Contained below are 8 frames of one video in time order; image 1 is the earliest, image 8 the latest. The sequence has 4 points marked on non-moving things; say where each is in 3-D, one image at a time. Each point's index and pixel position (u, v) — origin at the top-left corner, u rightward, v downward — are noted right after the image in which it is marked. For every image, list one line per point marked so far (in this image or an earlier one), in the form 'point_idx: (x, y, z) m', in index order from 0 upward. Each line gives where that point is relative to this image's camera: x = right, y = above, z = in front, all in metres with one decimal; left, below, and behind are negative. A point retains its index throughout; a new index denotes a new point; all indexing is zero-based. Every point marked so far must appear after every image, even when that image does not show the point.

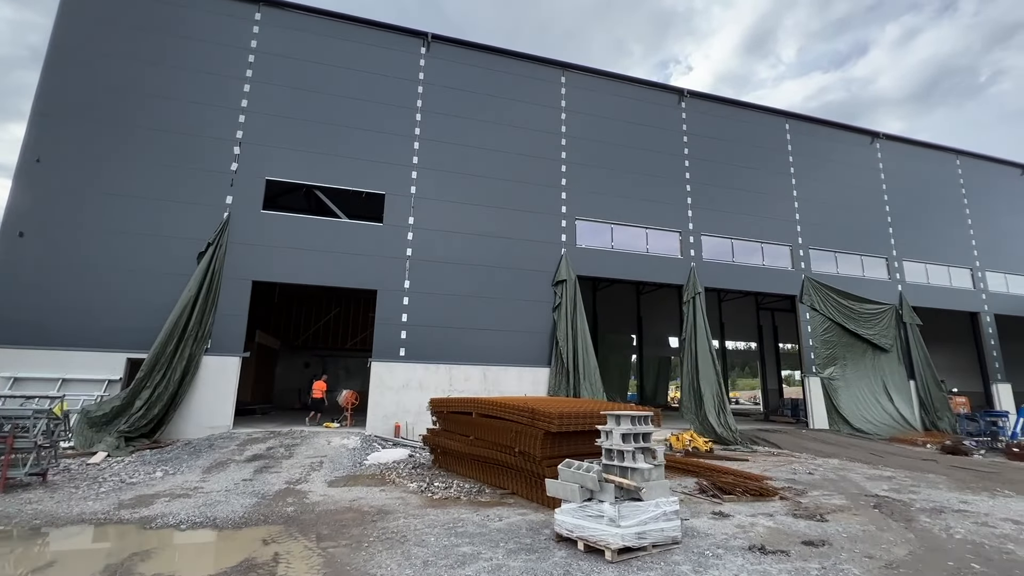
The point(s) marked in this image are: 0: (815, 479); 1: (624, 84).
0: (+4.7, -3.0, +7.3) m
1: (+3.5, +6.4, +14.9) m
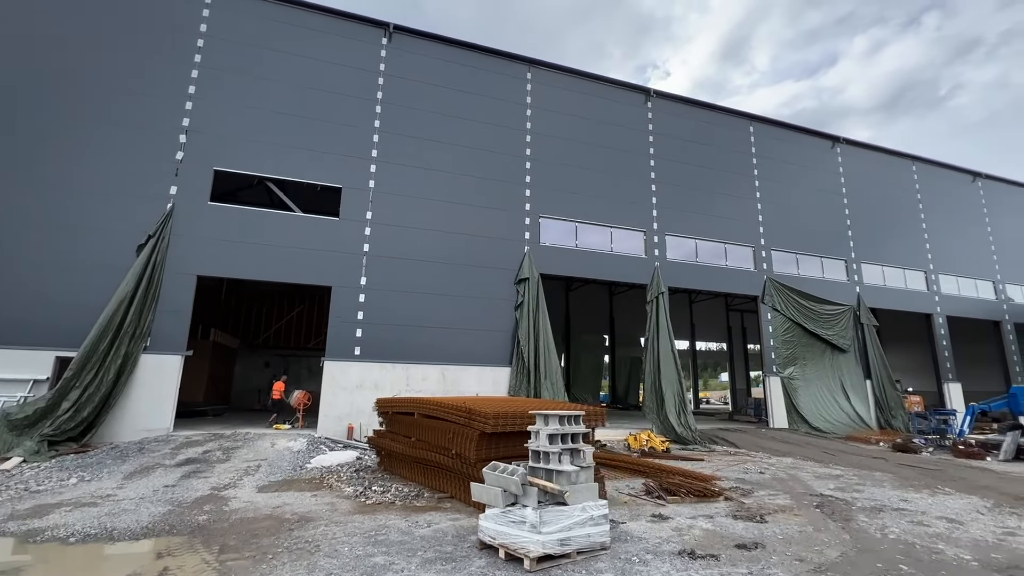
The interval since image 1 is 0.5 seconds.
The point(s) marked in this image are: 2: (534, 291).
0: (+3.9, -2.9, +7.3) m
1: (+2.5, +6.5, +14.8) m
2: (+0.6, -0.1, +12.8) m
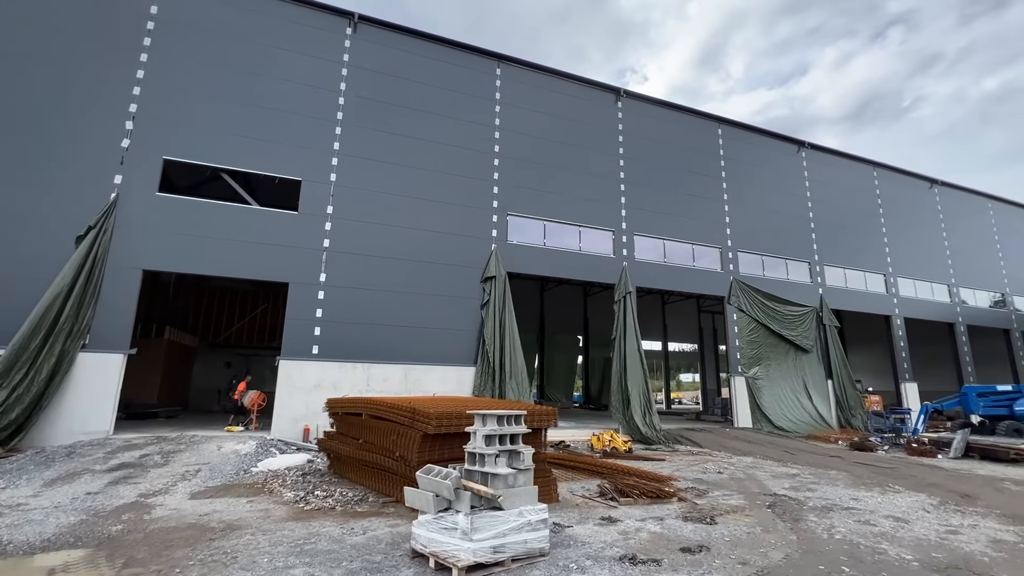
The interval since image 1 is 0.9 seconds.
0: (+3.2, -2.9, +7.2) m
1: (+1.5, +6.5, +14.7) m
2: (-0.3, 0.0, +12.7) m
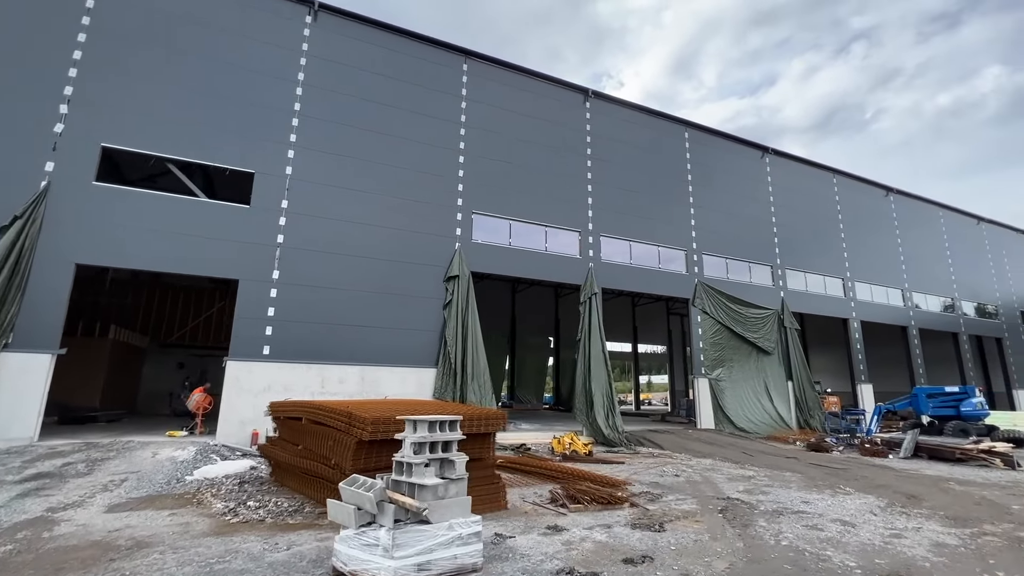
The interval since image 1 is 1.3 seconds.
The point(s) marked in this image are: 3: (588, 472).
0: (+2.5, -2.9, +7.1) m
1: (+0.5, +6.5, +14.6) m
2: (-1.3, 0.0, +12.4) m
3: (+1.2, -3.0, +7.7) m
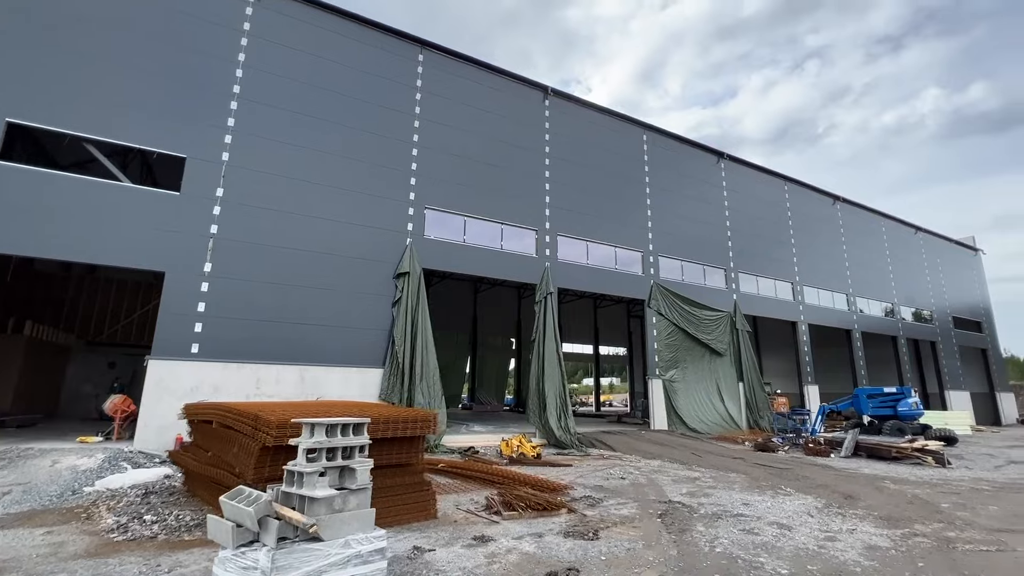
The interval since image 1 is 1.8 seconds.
0: (+1.6, -2.9, +7.0) m
1: (-0.7, +6.5, +14.3) m
2: (-2.5, 0.0, +11.9) m
3: (+0.3, -2.9, +7.4) m
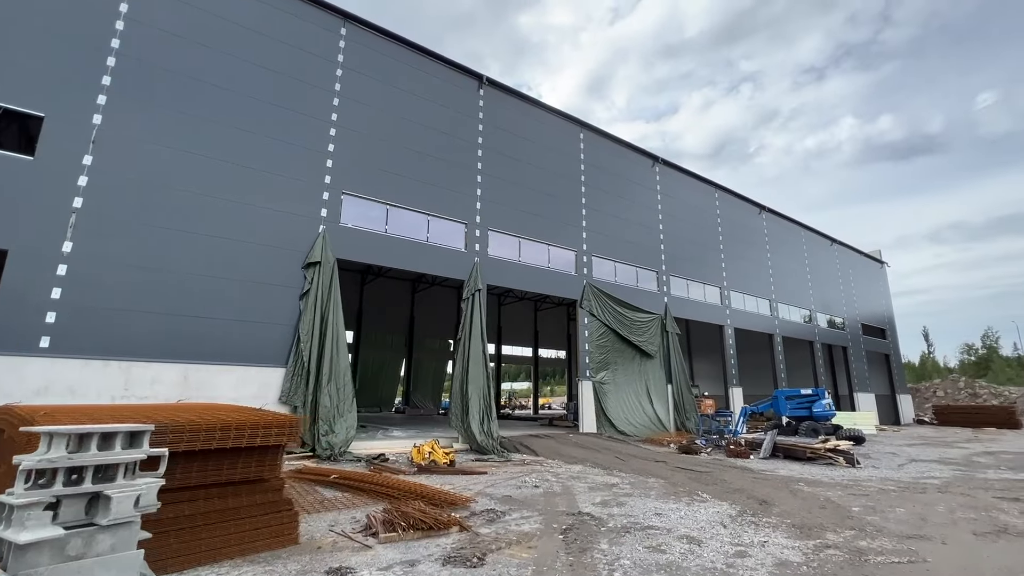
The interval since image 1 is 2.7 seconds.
0: (+0.3, -2.8, +6.4) m
1: (-2.7, +6.6, +13.4) m
2: (-4.3, +0.2, +10.9) m
3: (-1.1, -2.8, +6.6) m
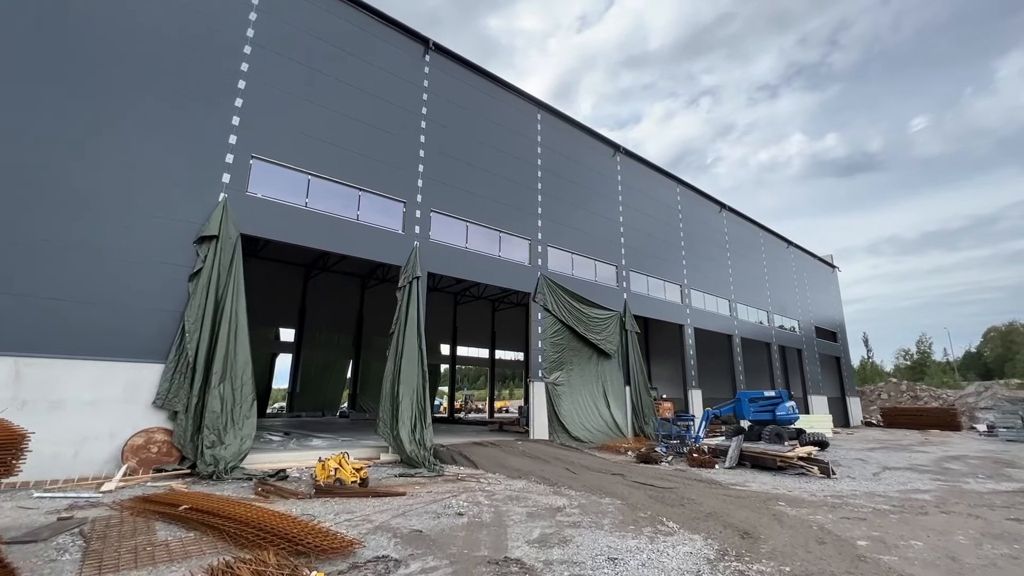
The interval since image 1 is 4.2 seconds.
0: (-0.6, -2.4, +4.8) m
1: (-4.0, +7.0, +11.7) m
2: (-5.5, +0.6, +9.0) m
3: (-2.0, -2.4, +5.0) m
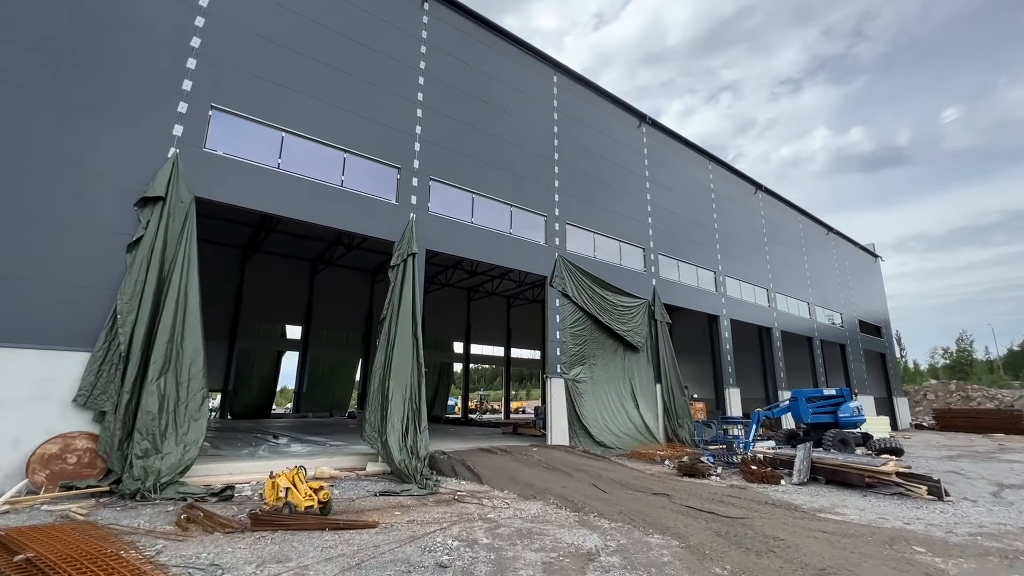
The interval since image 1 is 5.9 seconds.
0: (-0.6, -2.0, +3.1) m
1: (-3.7, +7.4, +10.1) m
2: (-5.3, +1.0, +7.4) m
3: (-1.9, -2.0, +3.3) m
